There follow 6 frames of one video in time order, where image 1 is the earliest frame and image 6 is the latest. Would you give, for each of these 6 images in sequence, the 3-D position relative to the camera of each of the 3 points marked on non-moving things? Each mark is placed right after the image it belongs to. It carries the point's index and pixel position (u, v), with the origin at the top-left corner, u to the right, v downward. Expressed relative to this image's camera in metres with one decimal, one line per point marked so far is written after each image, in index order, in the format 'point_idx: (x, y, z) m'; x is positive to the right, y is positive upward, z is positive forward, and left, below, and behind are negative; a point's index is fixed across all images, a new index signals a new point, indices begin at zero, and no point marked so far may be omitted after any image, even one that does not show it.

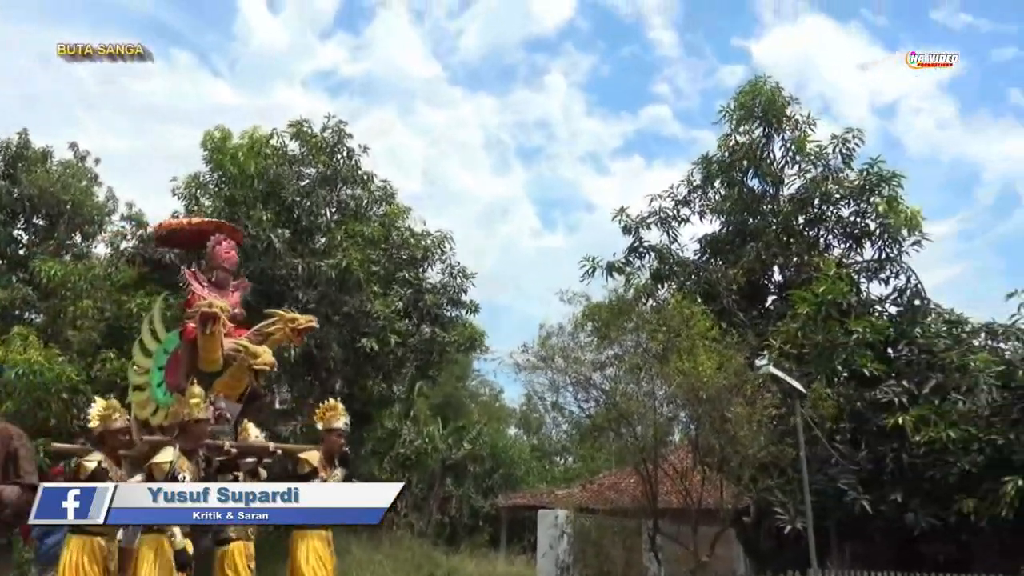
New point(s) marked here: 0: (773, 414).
0: (+4.0, -1.9, +12.2) m
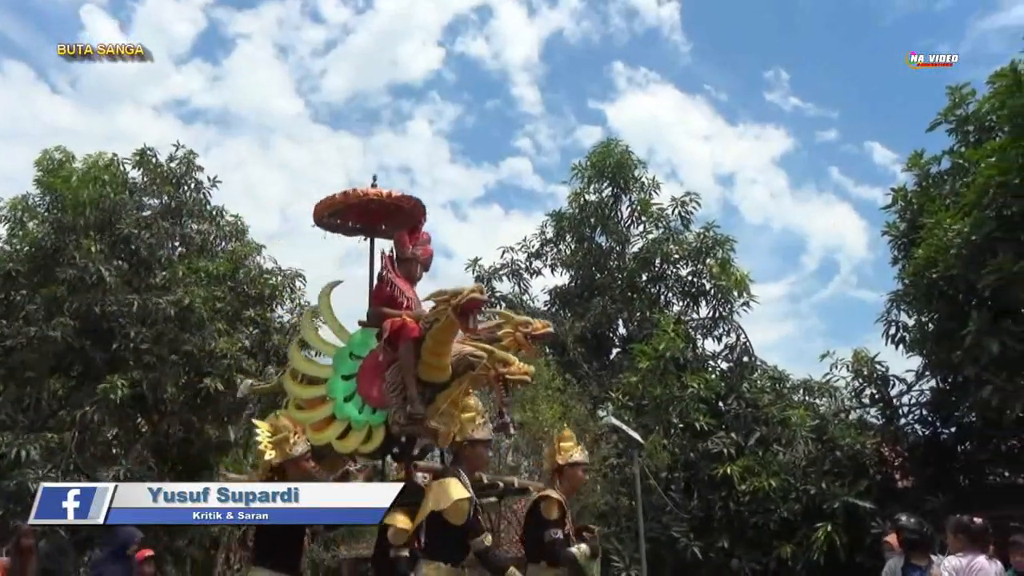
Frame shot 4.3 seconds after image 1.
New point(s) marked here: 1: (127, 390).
0: (+1.6, -2.8, +12.6) m
1: (-5.8, -1.5, +11.9) m
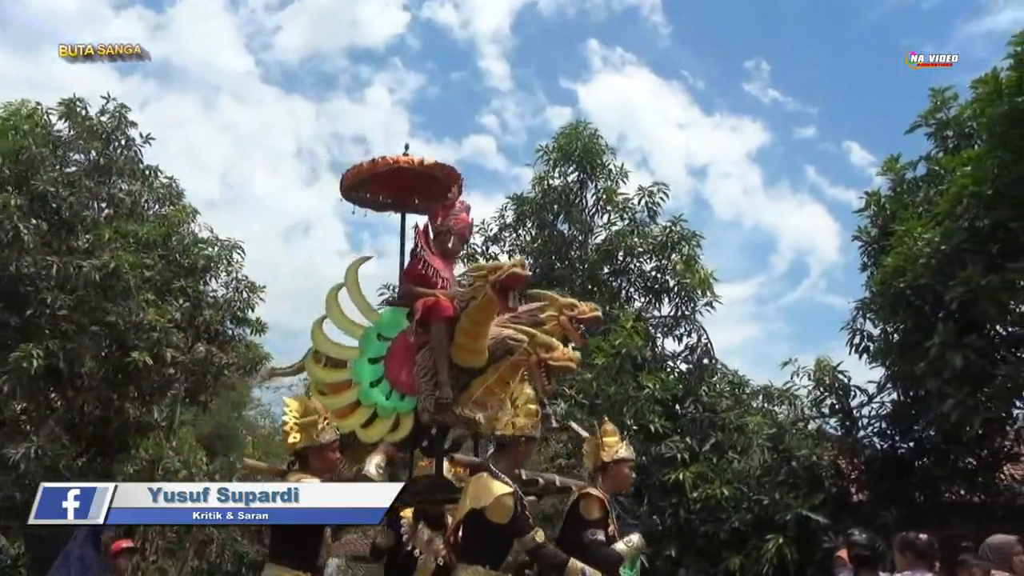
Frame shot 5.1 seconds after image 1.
0: (+0.8, -2.7, +12.0) m
1: (-6.5, -1.0, +10.9) m
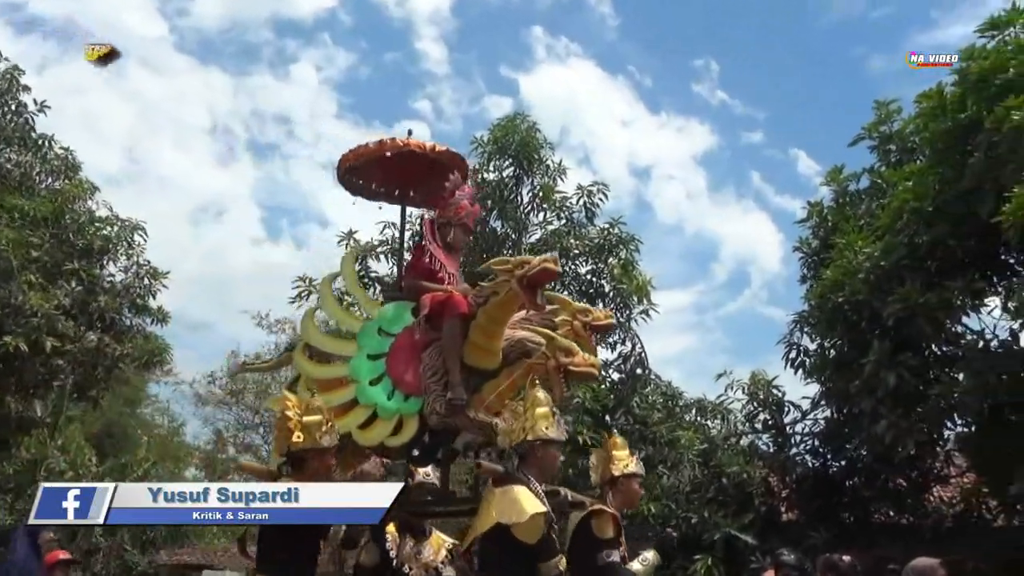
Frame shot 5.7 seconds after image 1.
0: (-0.4, -2.7, +11.3) m
1: (-7.5, -0.8, +9.7) m
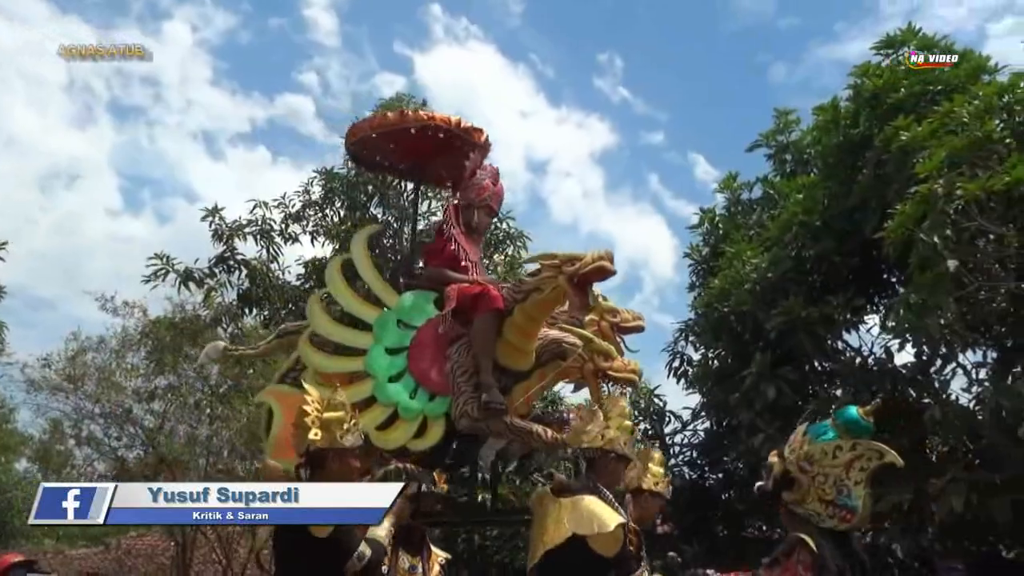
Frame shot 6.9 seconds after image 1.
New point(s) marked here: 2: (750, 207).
0: (-2.2, -2.6, +10.6) m
1: (-9.0, -0.3, +8.2) m
2: (+3.9, +1.3, +12.8) m
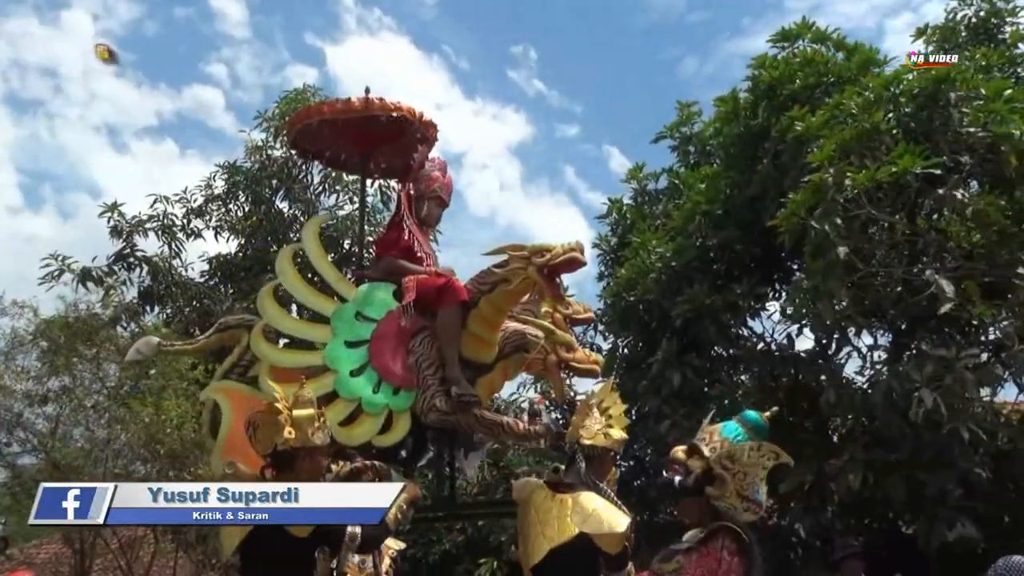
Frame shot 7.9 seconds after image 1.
0: (-3.4, -2.5, +10.6) m
1: (-10.1, -0.3, +7.7) m
2: (+2.5, +1.5, +13.0) m
